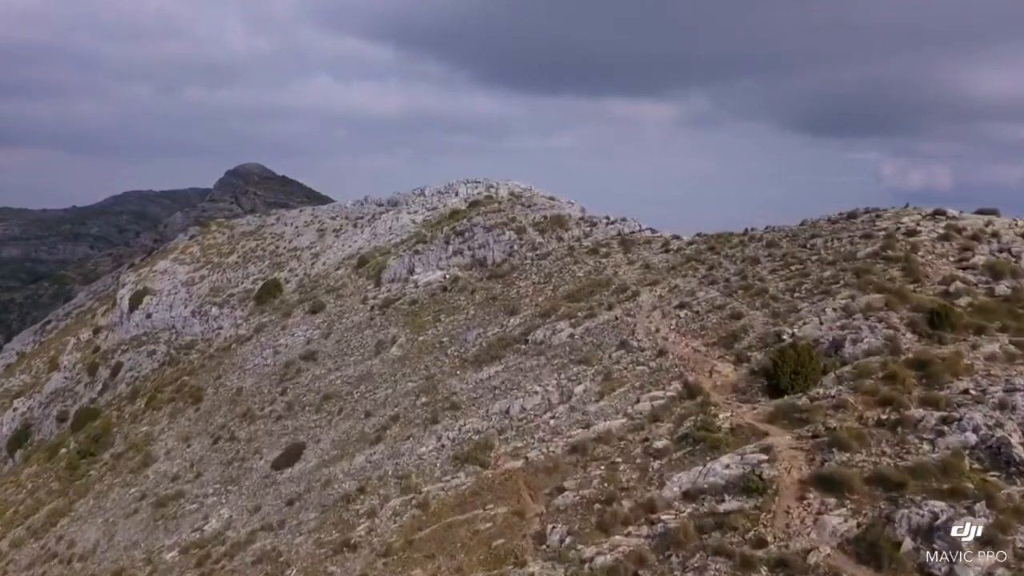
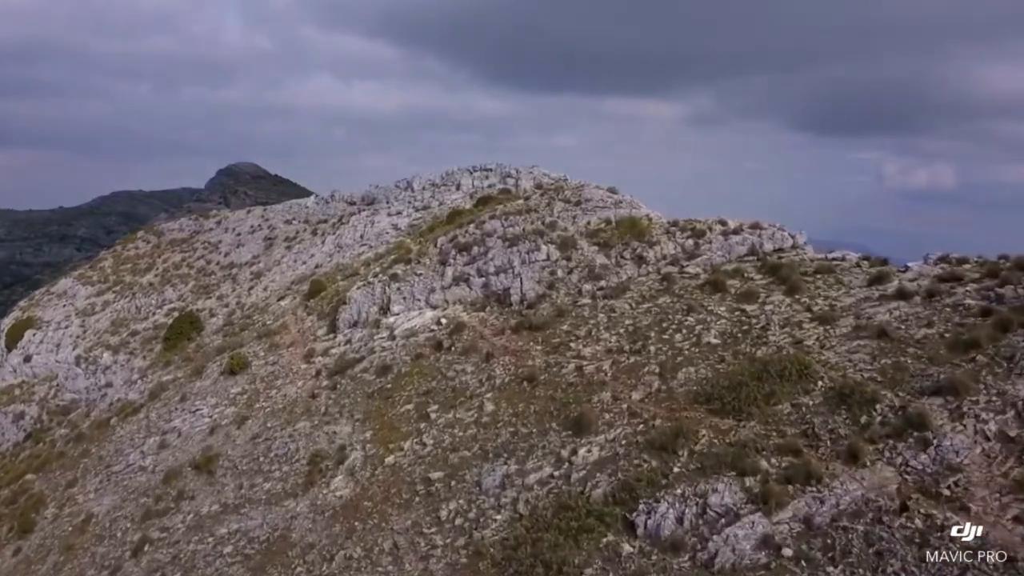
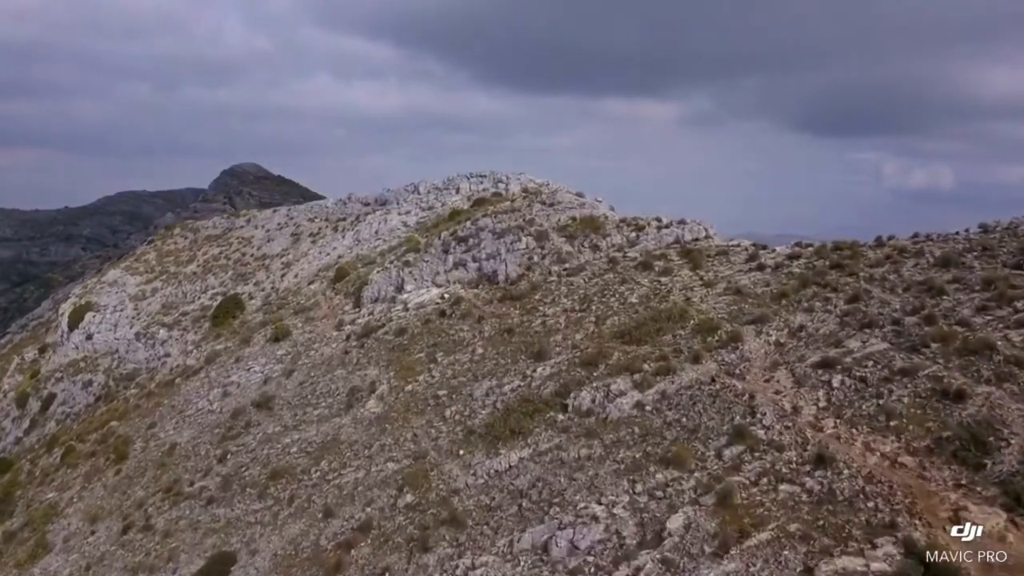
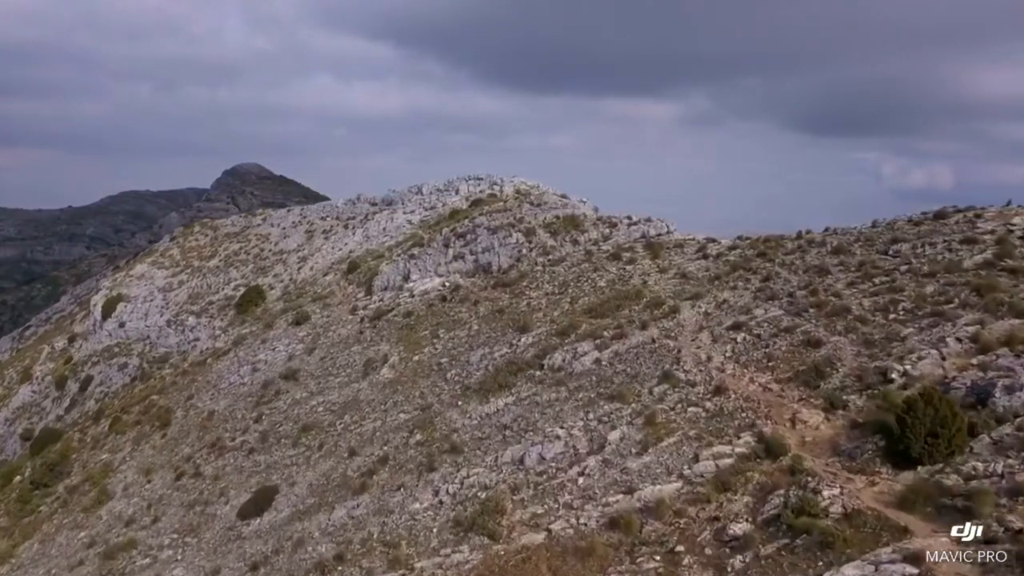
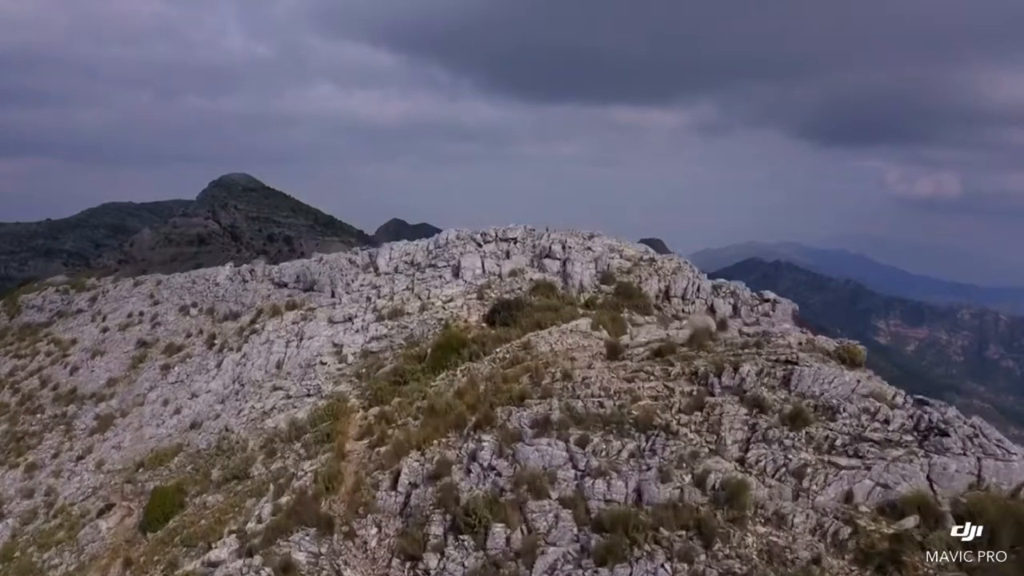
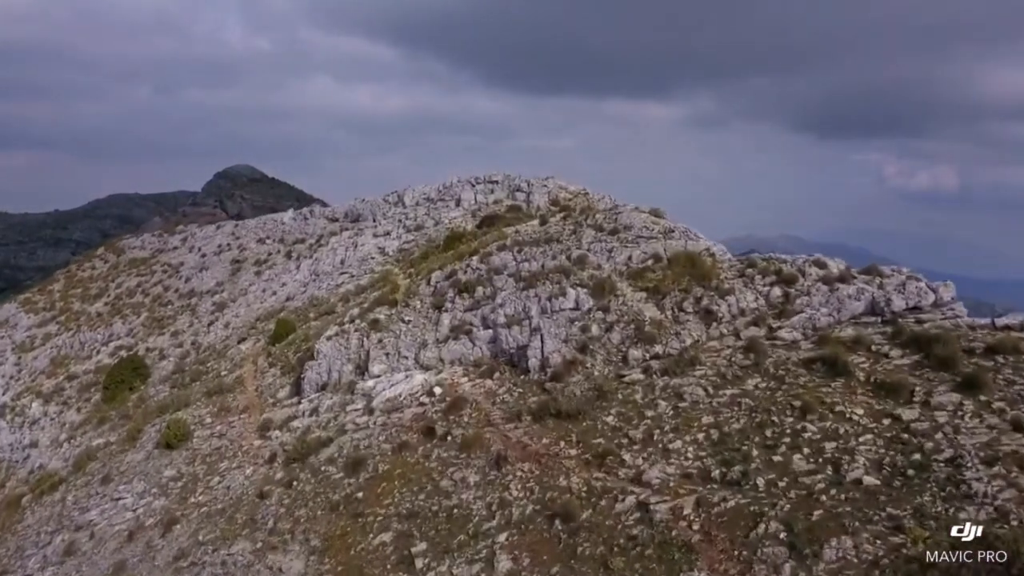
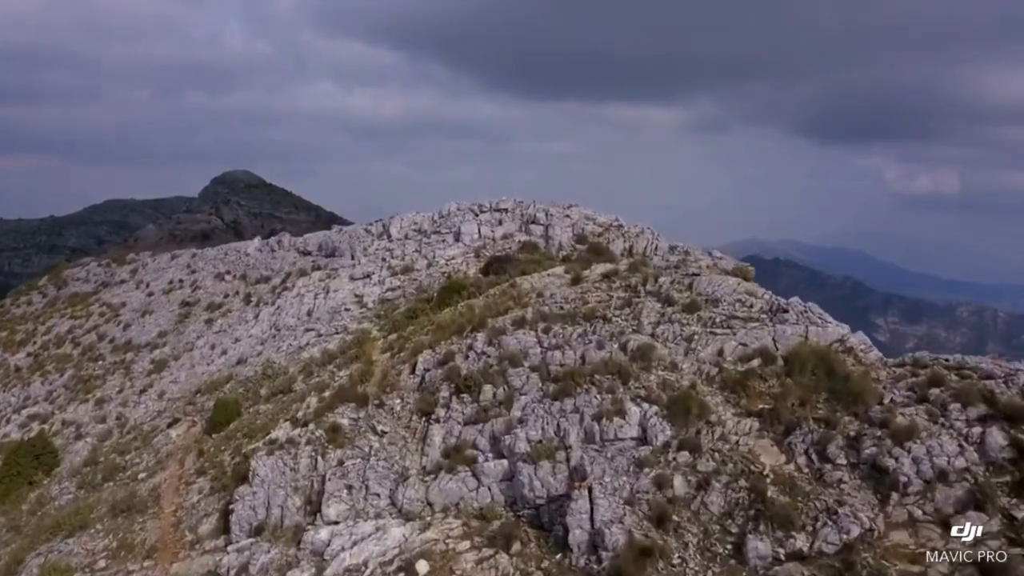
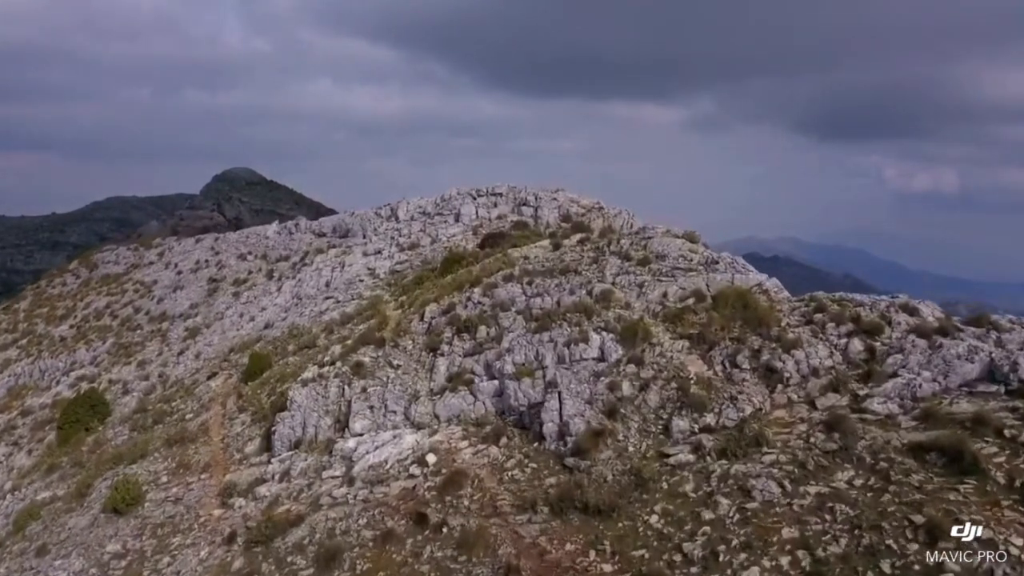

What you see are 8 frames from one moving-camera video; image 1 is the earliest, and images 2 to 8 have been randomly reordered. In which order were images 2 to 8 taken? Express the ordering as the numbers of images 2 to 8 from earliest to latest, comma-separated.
4, 3, 2, 6, 8, 7, 5
